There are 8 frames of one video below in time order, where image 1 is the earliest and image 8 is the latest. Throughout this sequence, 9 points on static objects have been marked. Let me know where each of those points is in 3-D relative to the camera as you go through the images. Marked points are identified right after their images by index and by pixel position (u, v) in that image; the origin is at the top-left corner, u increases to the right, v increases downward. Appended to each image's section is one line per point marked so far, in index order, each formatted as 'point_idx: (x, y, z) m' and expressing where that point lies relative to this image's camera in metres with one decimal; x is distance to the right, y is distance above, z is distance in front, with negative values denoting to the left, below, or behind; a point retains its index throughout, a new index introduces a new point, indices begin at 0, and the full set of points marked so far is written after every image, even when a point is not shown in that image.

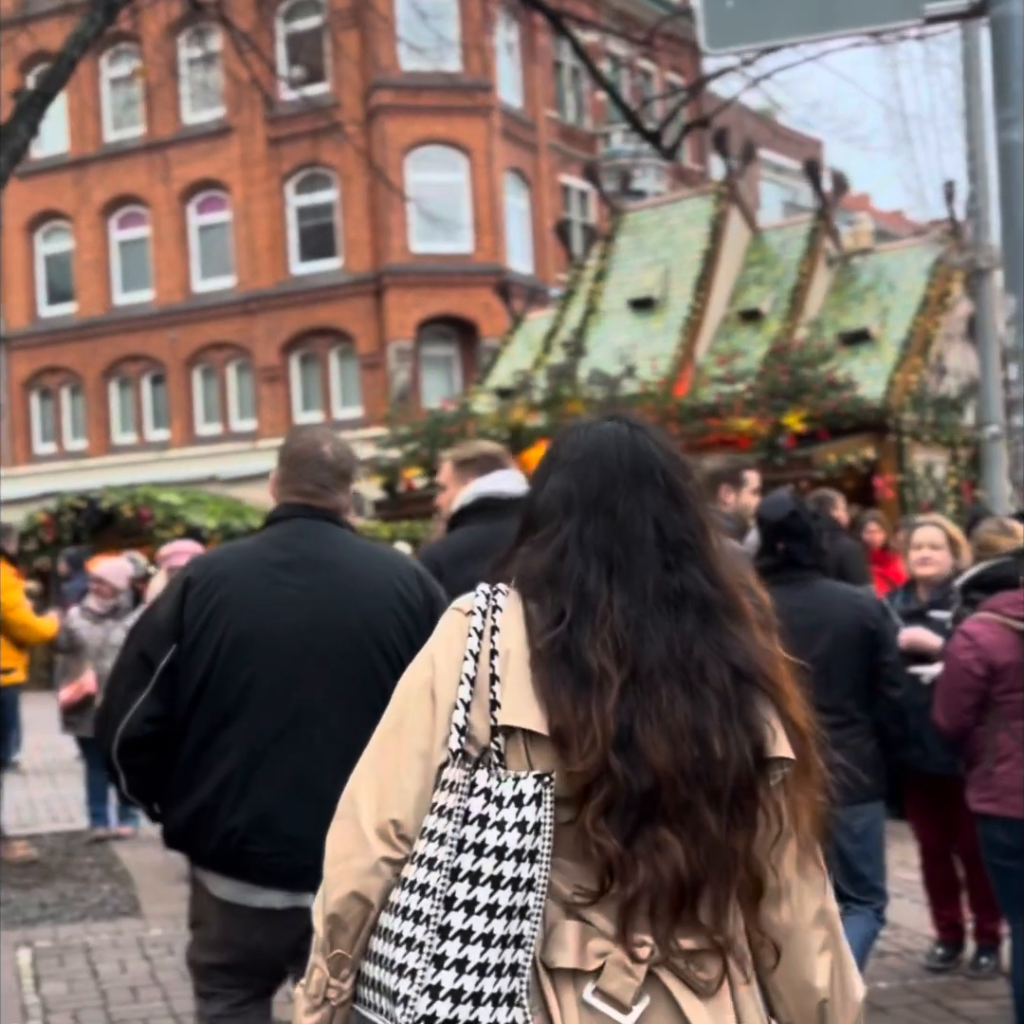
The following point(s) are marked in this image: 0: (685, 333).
0: (+1.8, +1.9, +17.3) m
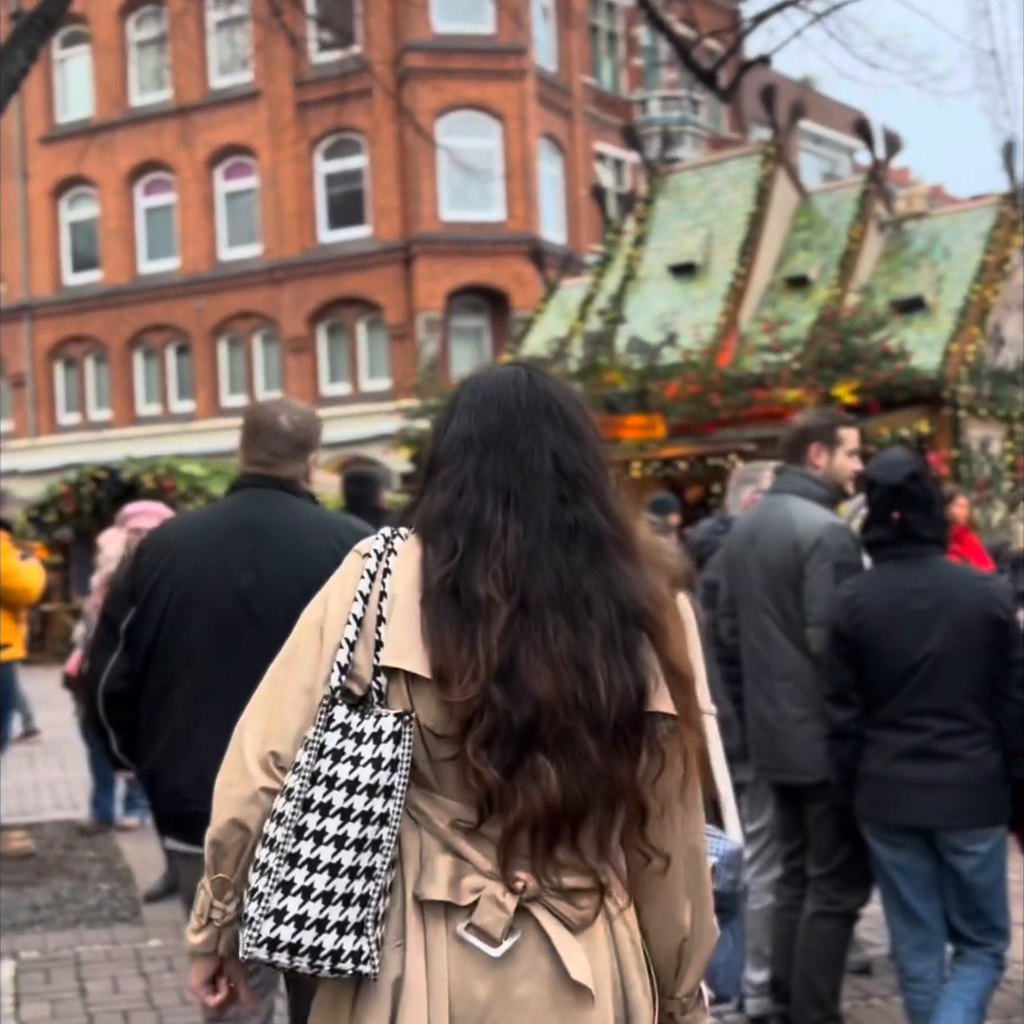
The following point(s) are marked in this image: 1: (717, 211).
0: (+2.2, +2.2, +16.6) m
1: (+2.2, +3.3, +17.9) m
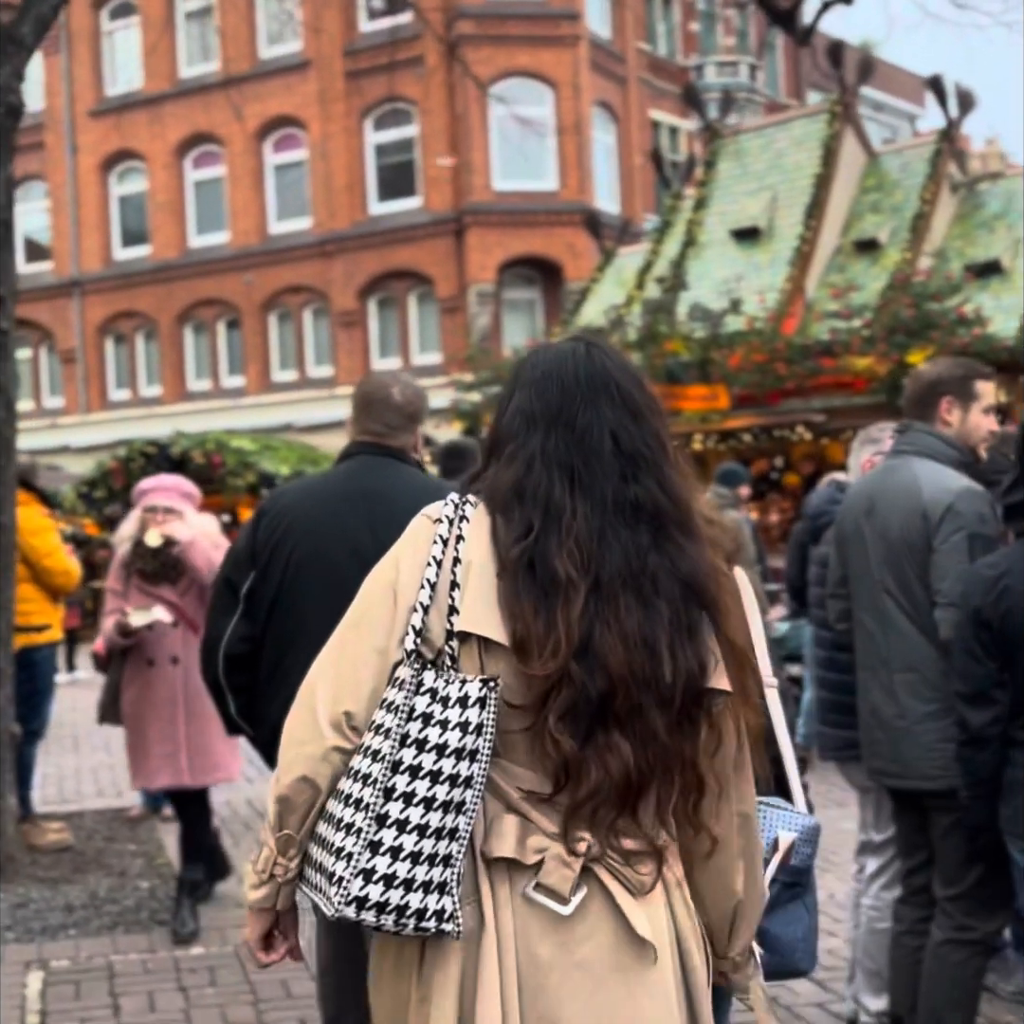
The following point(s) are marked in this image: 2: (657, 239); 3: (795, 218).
0: (+2.8, +2.4, +16.0) m
1: (+2.8, +3.6, +17.2) m
2: (+1.6, +3.0, +18.2) m
3: (+2.9, +3.0, +16.7) m
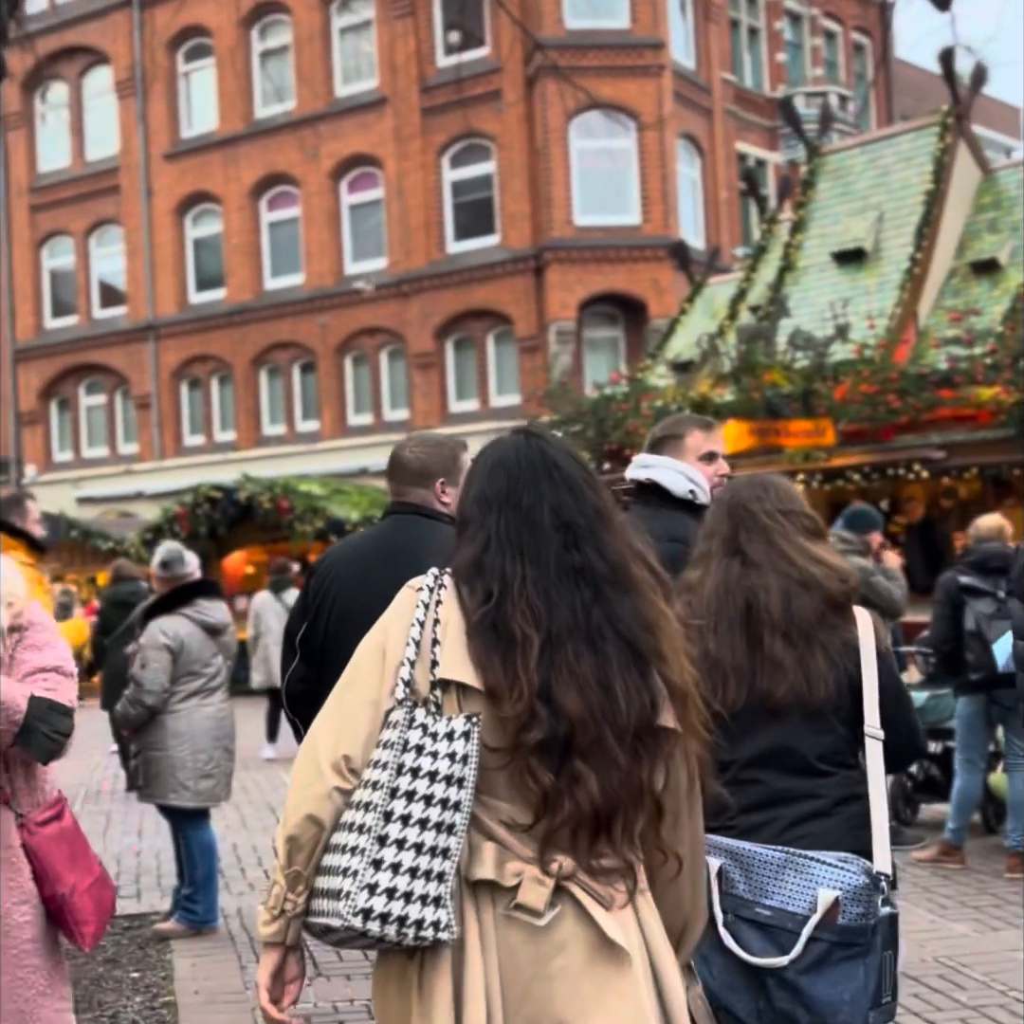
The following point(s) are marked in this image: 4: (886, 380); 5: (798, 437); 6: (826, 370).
0: (+3.5, +2.0, +14.6) m
1: (+3.6, +3.1, +15.9) m
2: (+2.5, +2.5, +16.9) m
3: (+3.7, +2.5, +15.4) m
4: (+3.1, +1.1, +13.4) m
5: (+2.3, +0.6, +13.4) m
6: (+2.6, +1.2, +13.8) m
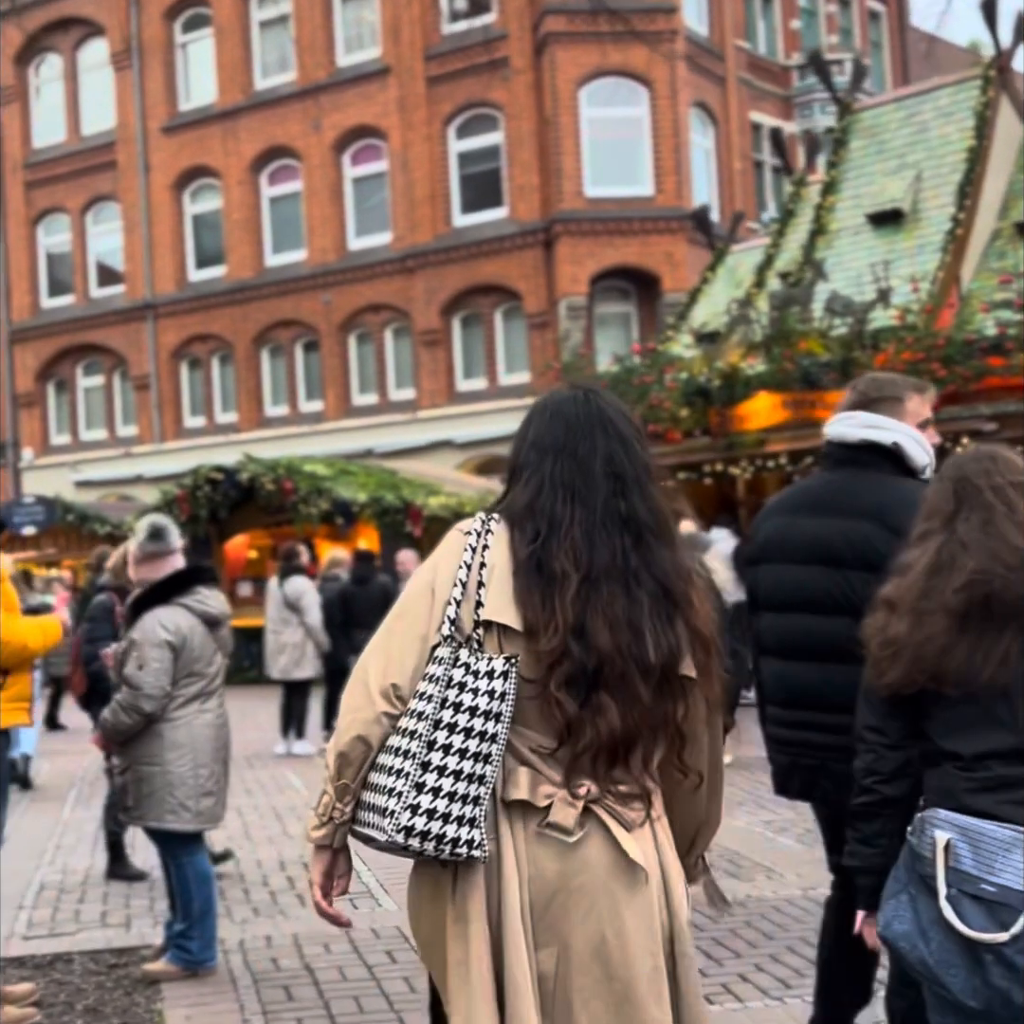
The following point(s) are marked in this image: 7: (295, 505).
0: (+3.6, +2.2, +13.7) m
1: (+3.8, +3.3, +15.0) m
2: (+2.6, +2.8, +16.1) m
3: (+3.8, +2.8, +14.5) m
4: (+3.2, +1.3, +12.6) m
5: (+2.5, +0.8, +12.6) m
6: (+2.8, +1.4, +12.9) m
7: (-2.6, +0.1, +19.9) m
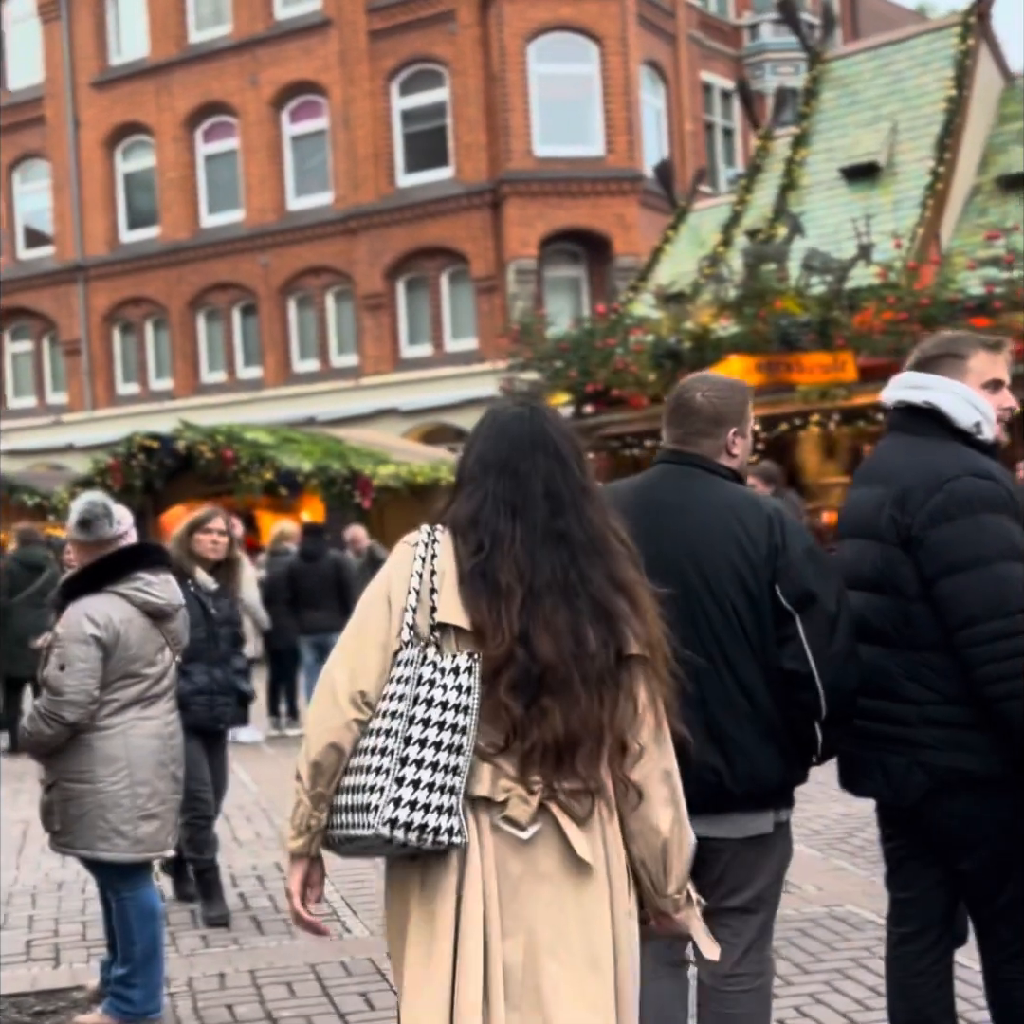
0: (+3.3, +2.4, +13.0) m
1: (+3.4, +3.6, +14.3) m
2: (+2.2, +3.0, +15.3) m
3: (+3.4, +3.0, +13.8) m
4: (+2.9, +1.5, +11.9) m
5: (+2.2, +1.0, +11.9) m
6: (+2.5, +1.6, +12.2) m
7: (-3.2, +0.4, +19.0) m
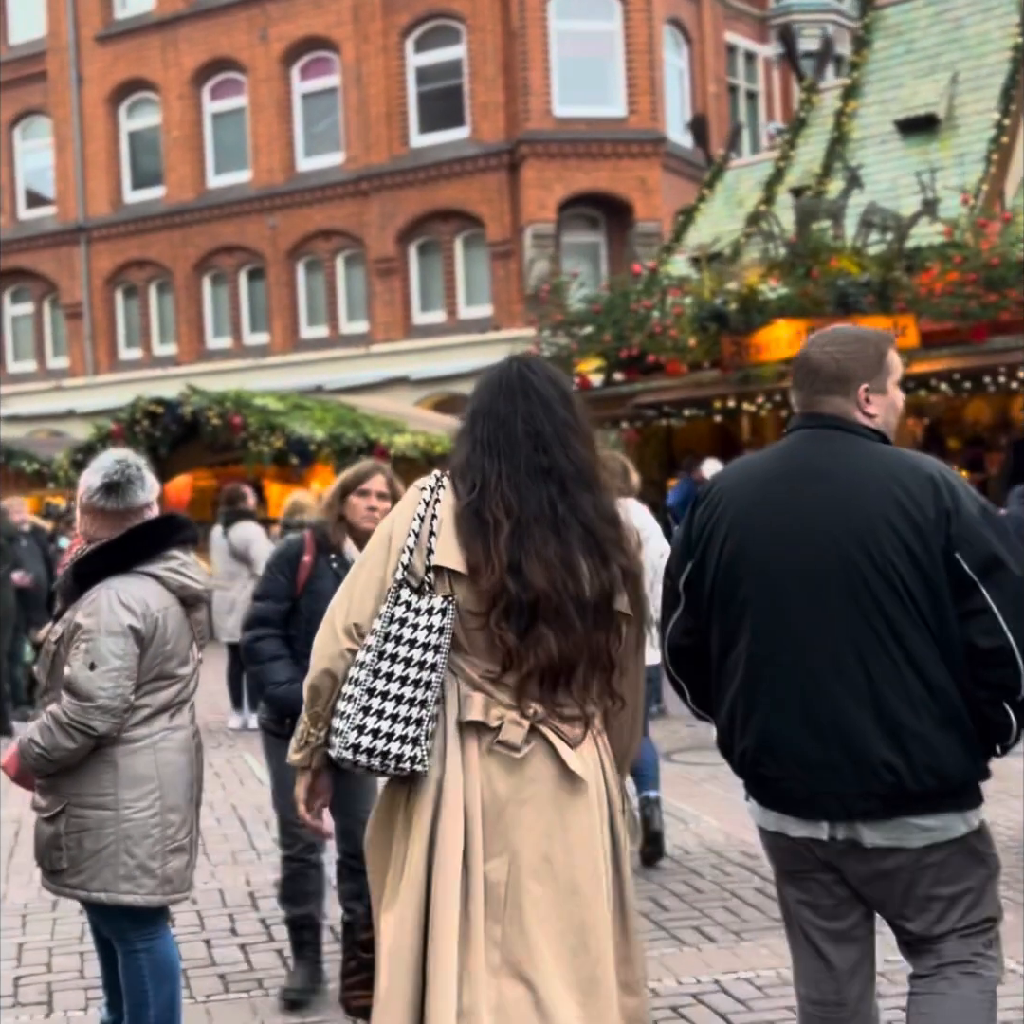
0: (+3.6, +2.6, +12.2) m
1: (+3.7, +3.8, +13.4) m
2: (+2.4, +3.3, +14.4) m
3: (+3.7, +3.2, +12.9) m
4: (+3.2, +1.6, +11.0) m
5: (+2.4, +1.2, +11.0) m
6: (+2.7, +1.8, +11.3) m
7: (-3.0, +0.8, +18.2) m
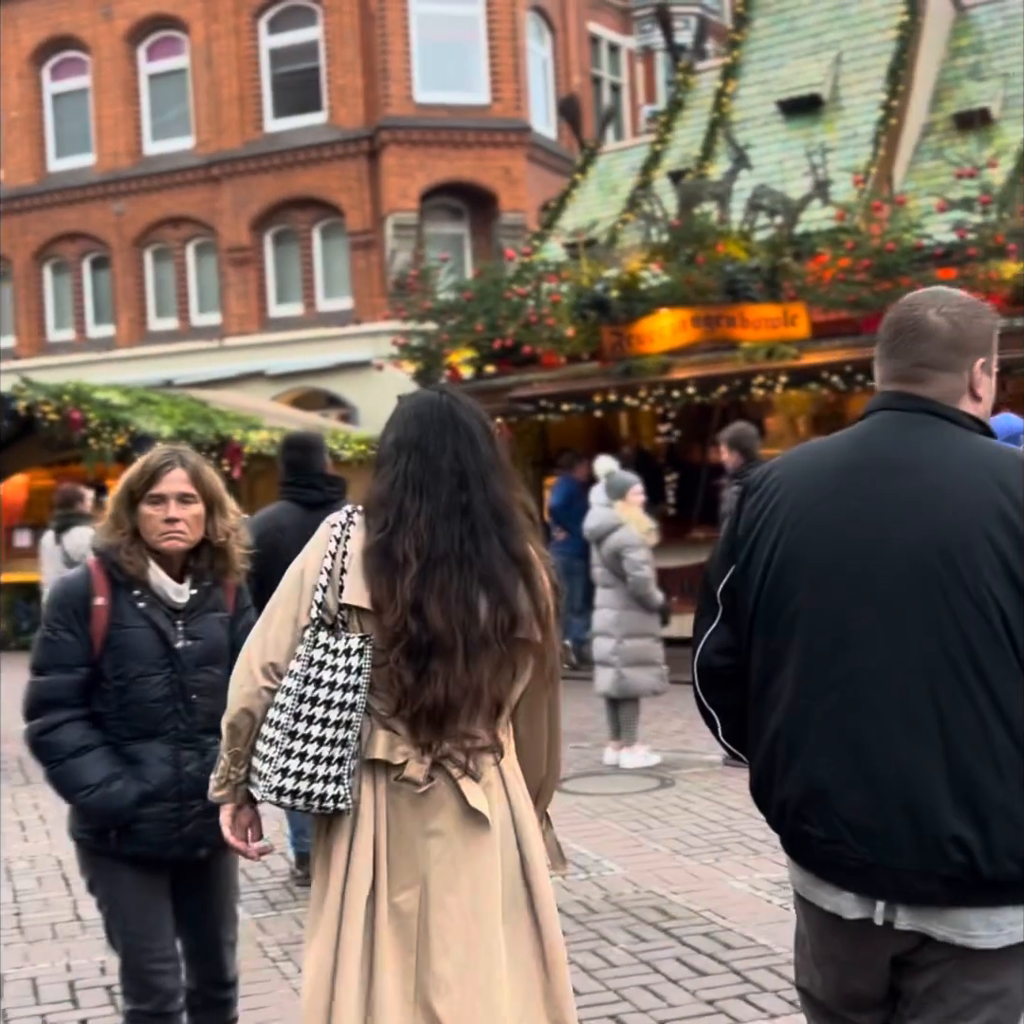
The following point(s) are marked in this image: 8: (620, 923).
0: (+2.6, +2.6, +11.6) m
1: (+2.6, +3.8, +12.8) m
2: (+1.3, +3.3, +13.7) m
3: (+2.7, +3.2, +12.3) m
4: (+2.3, +1.6, +10.4) m
5: (+1.6, +1.2, +10.3) m
6: (+1.9, +1.8, +10.7) m
7: (-4.4, +0.8, +17.0) m
8: (+0.3, -1.3, +5.4) m
